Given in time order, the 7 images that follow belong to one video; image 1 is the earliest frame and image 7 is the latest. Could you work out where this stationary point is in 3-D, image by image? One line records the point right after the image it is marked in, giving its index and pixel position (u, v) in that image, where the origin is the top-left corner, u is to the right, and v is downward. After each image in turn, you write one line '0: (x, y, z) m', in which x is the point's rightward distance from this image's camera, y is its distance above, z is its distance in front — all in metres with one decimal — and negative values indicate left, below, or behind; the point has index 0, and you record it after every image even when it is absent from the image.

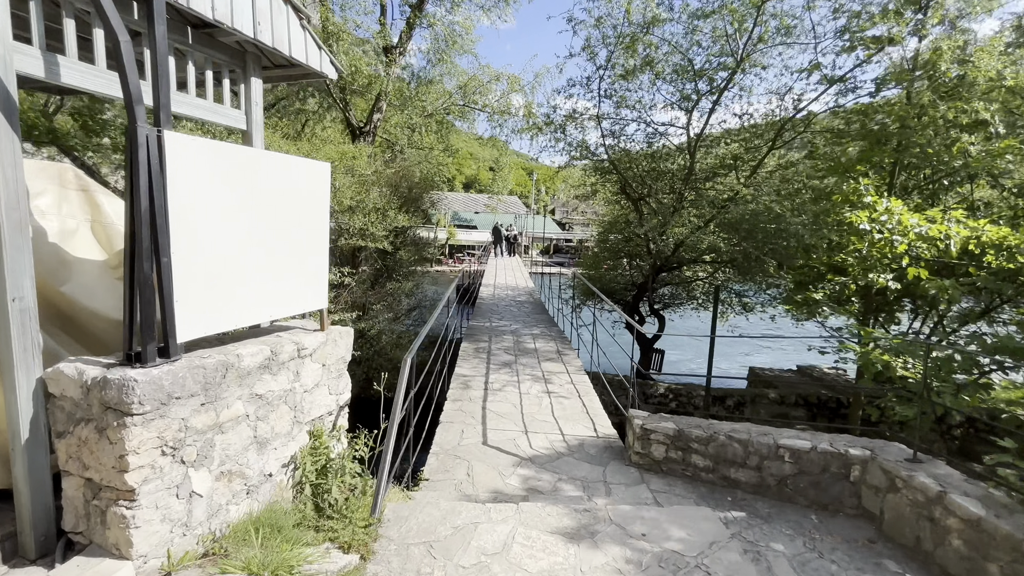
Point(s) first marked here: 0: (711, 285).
0: (+4.8, +0.1, +11.0) m
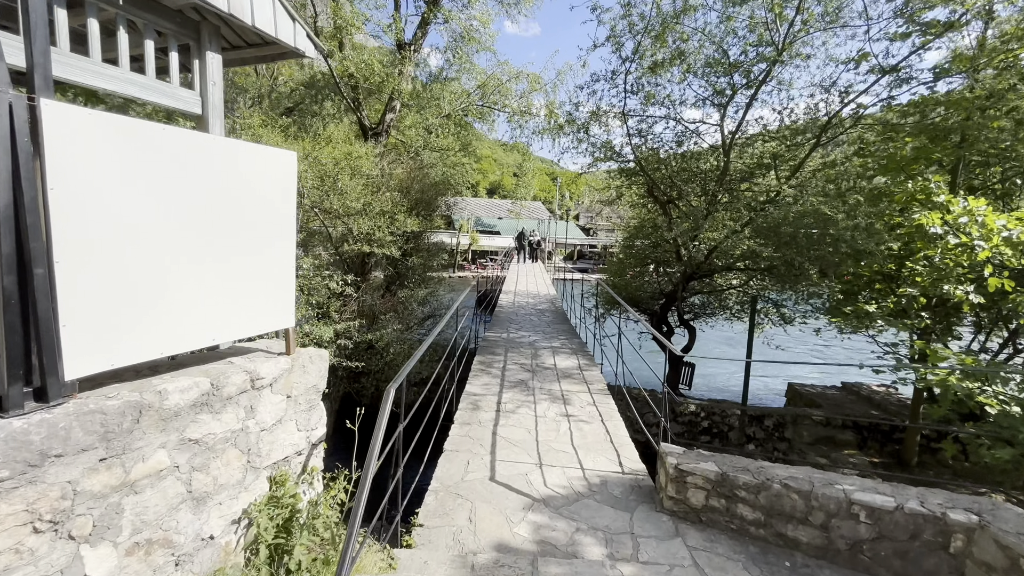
0: (+5.2, -0.1, +10.3) m
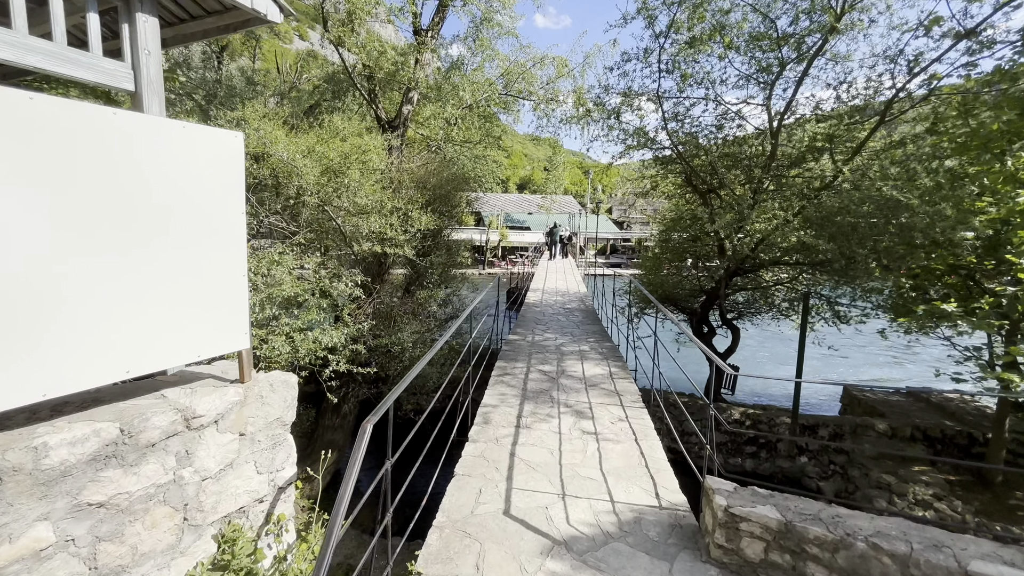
0: (+5.8, -0.1, +9.4) m
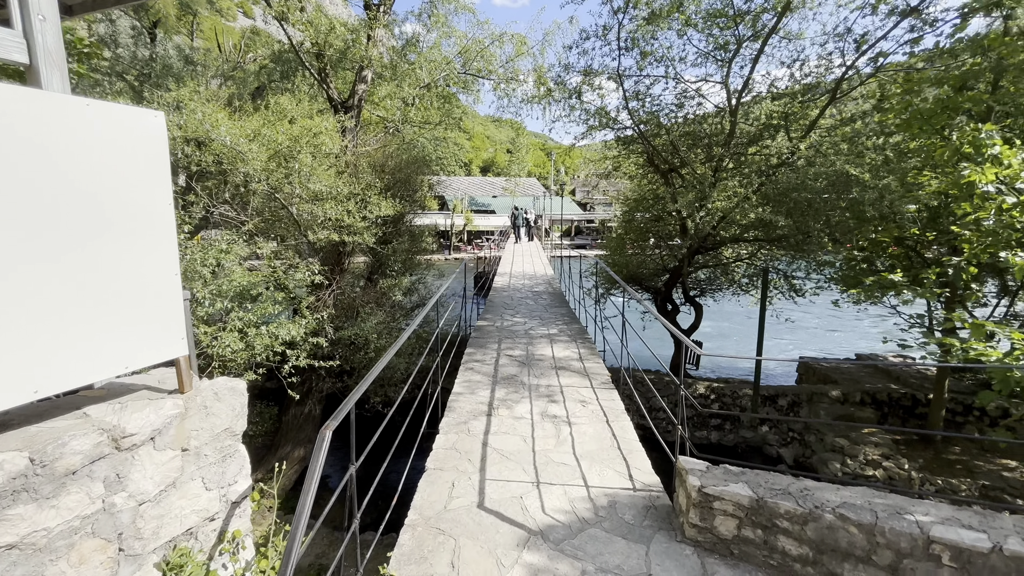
0: (+5.1, +0.5, +9.6) m
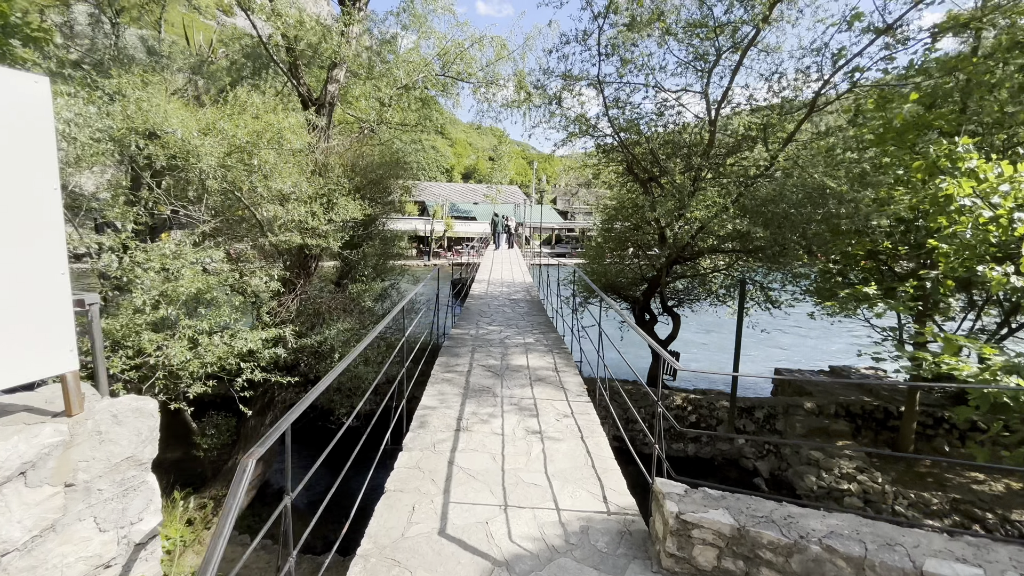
0: (+4.6, +0.2, +9.6) m
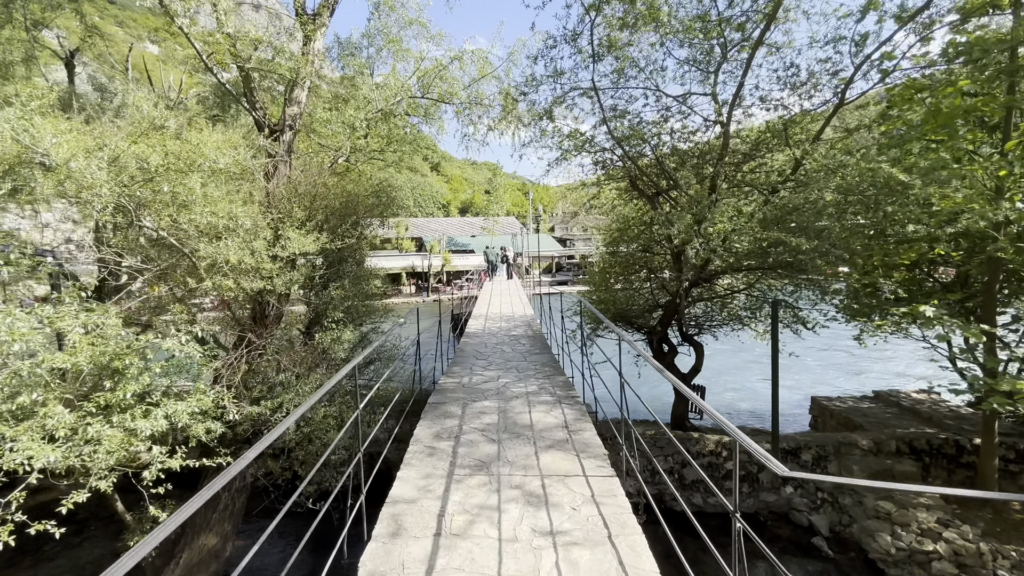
0: (+4.6, -0.2, +8.6) m
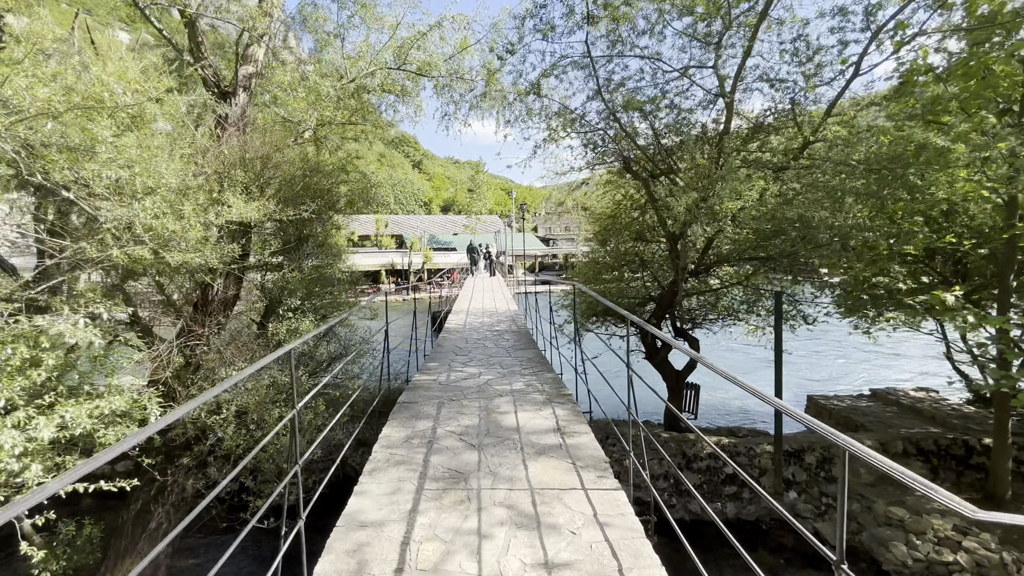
0: (+4.3, -0.1, +8.1) m
